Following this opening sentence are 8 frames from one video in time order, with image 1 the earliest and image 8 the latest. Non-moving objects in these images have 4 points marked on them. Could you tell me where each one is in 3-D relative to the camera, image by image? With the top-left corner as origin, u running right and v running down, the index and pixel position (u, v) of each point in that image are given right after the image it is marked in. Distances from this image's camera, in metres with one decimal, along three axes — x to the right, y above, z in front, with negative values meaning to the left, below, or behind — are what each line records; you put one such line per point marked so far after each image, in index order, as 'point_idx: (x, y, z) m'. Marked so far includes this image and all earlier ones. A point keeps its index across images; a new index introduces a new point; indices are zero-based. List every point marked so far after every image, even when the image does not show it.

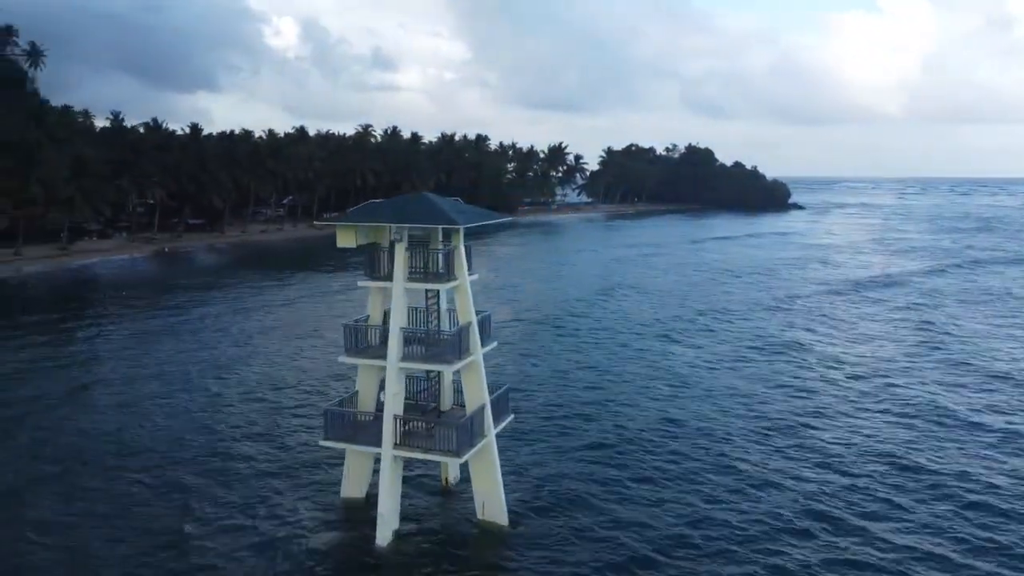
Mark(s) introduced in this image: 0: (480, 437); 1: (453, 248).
0: (-0.7, -2.8, +15.3) m
1: (-1.2, +0.8, +15.3) m
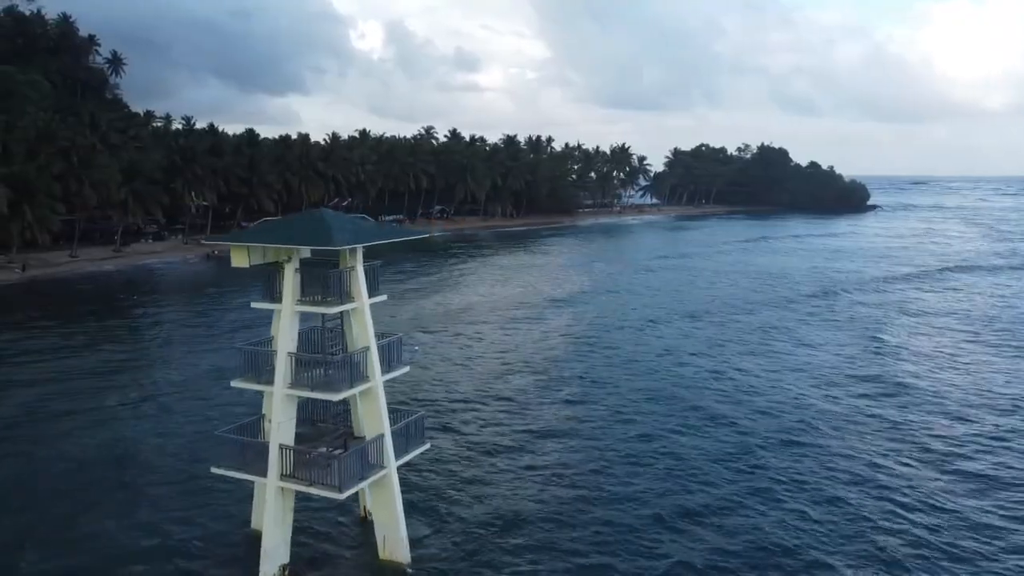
0: (-2.5, -3.3, +14.5) m
1: (-2.9, +0.3, +14.5) m
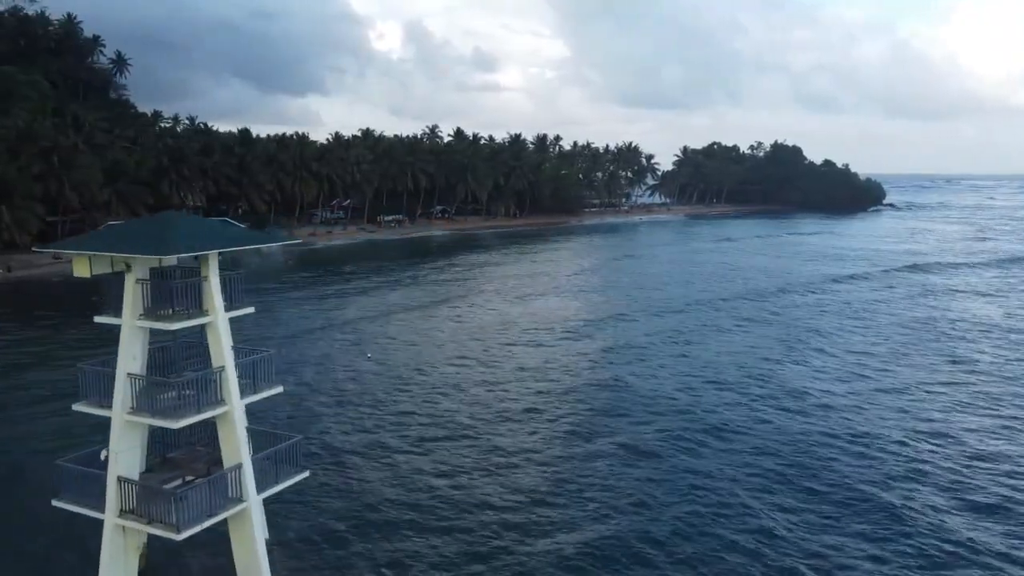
0: (-4.5, -3.5, +12.9) m
1: (-5.0, +0.1, +13.0) m
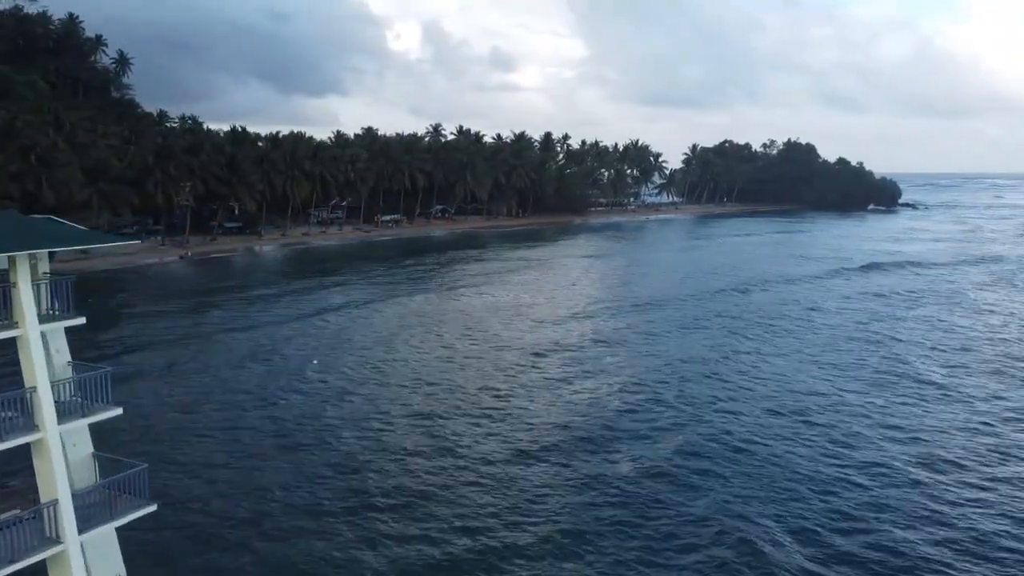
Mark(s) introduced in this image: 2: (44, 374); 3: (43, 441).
0: (-6.5, -3.6, +11.2) m
1: (-7.0, 0.0, +11.2) m
2: (-6.6, -1.2, +11.3) m
3: (-6.6, -2.2, +11.3) m
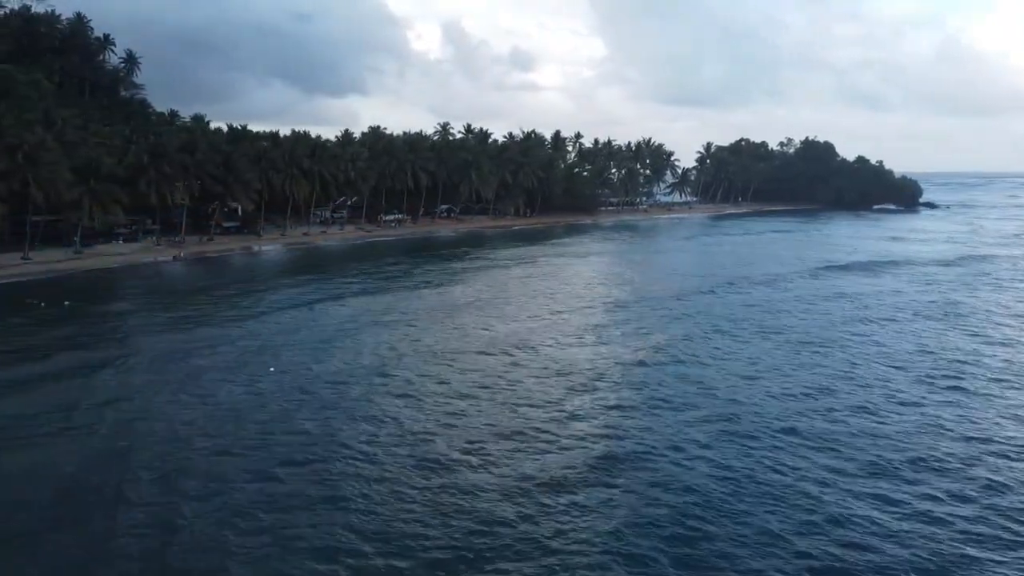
0: (-8.1, -3.7, +9.7) m
1: (-8.6, -0.1, +9.7) m
2: (-8.1, -1.3, +9.8) m
3: (-8.2, -2.3, +9.8) m
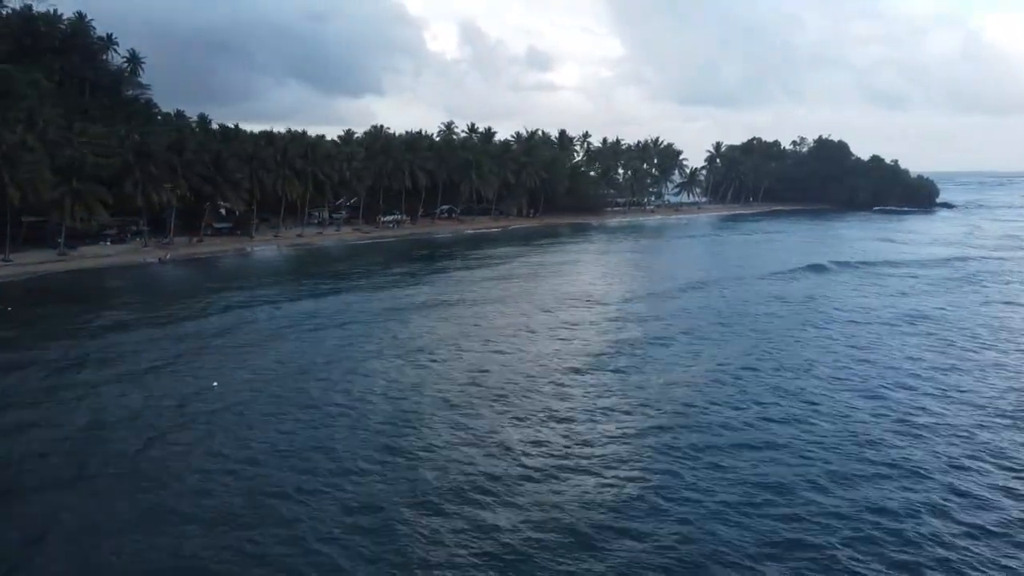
0: (-9.9, -3.9, +8.0) m
1: (-10.3, -0.3, +8.0) m
2: (-9.9, -1.5, +8.1) m
3: (-9.9, -2.5, +8.1) m
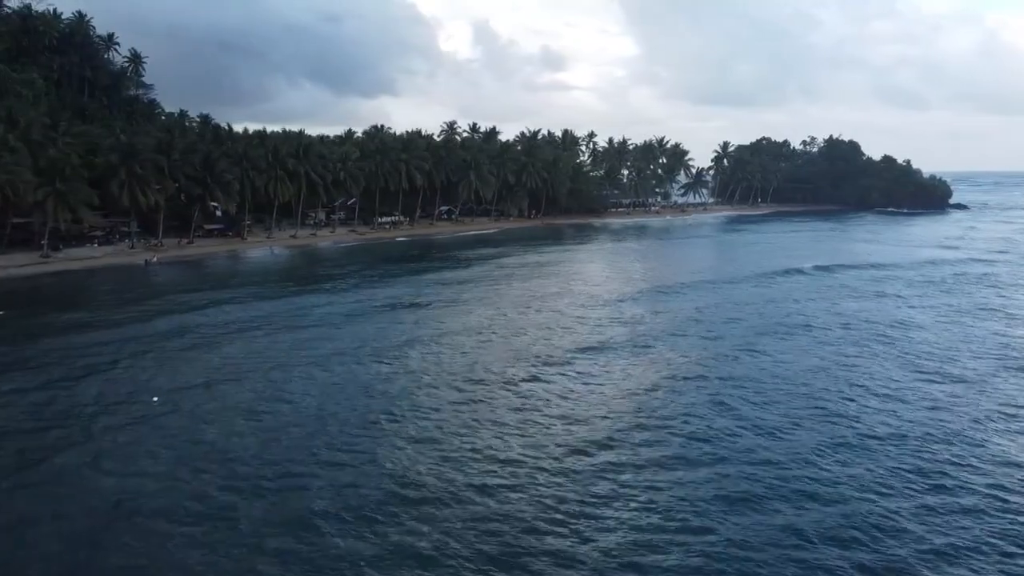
0: (-11.5, -4.2, +6.6) m
1: (-11.9, -0.6, +6.6) m
2: (-11.5, -1.8, +6.7) m
3: (-11.5, -2.8, +6.7) m
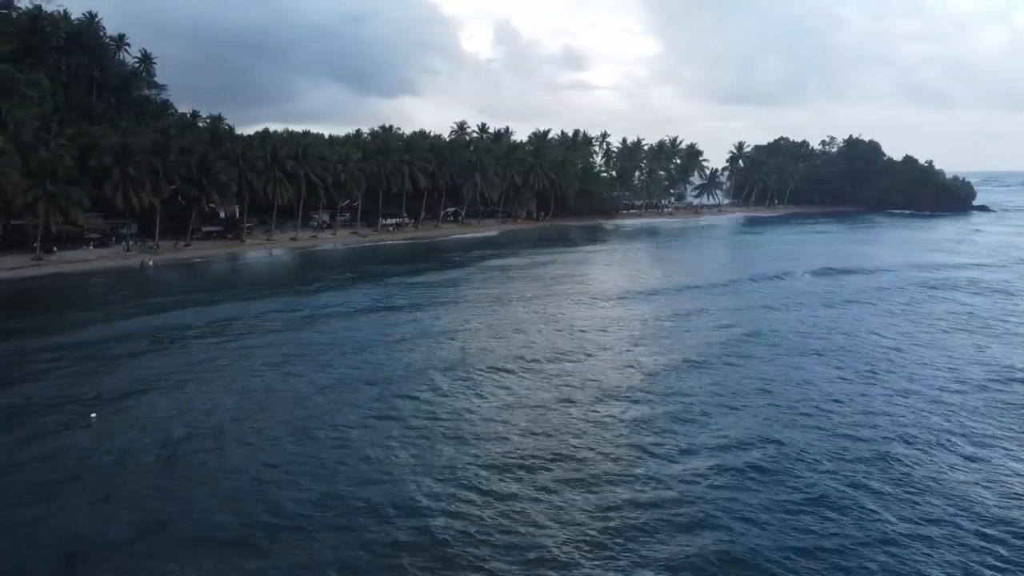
0: (-13.1, -4.6, +5.2) m
1: (-13.5, -0.9, +5.3) m
2: (-13.1, -2.2, +5.4) m
3: (-13.2, -3.1, +5.4) m
